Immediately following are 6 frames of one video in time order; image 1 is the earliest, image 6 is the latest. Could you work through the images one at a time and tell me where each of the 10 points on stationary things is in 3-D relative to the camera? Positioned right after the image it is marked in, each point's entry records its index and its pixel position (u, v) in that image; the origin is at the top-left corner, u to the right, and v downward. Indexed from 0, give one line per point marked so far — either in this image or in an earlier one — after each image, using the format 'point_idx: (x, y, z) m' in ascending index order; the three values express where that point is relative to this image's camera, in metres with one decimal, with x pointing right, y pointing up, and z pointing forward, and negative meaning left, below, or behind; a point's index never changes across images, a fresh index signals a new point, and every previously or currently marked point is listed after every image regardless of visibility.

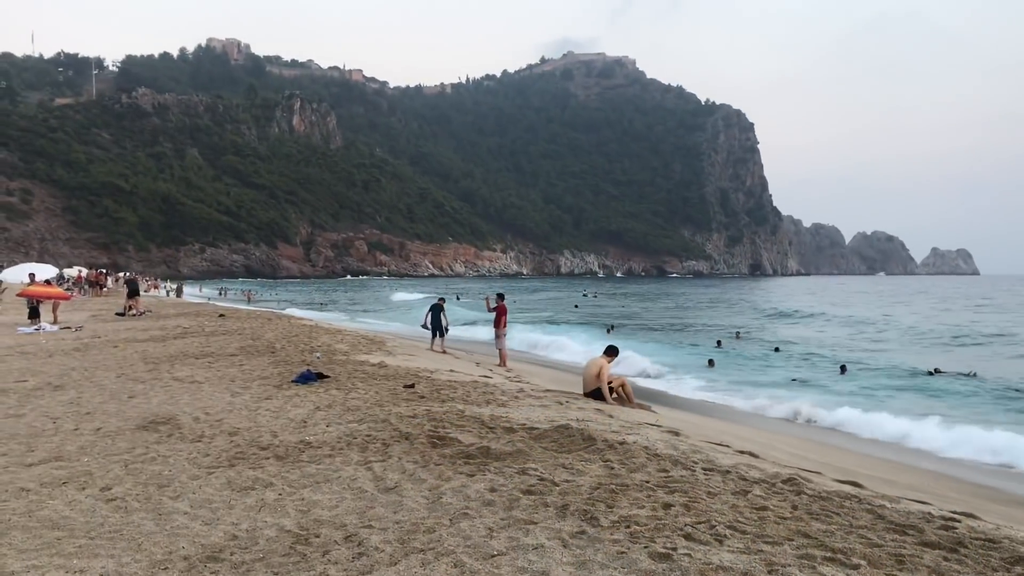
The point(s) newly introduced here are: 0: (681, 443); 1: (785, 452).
0: (+1.1, -1.0, +6.6) m
1: (+2.2, -1.3, +7.6) m
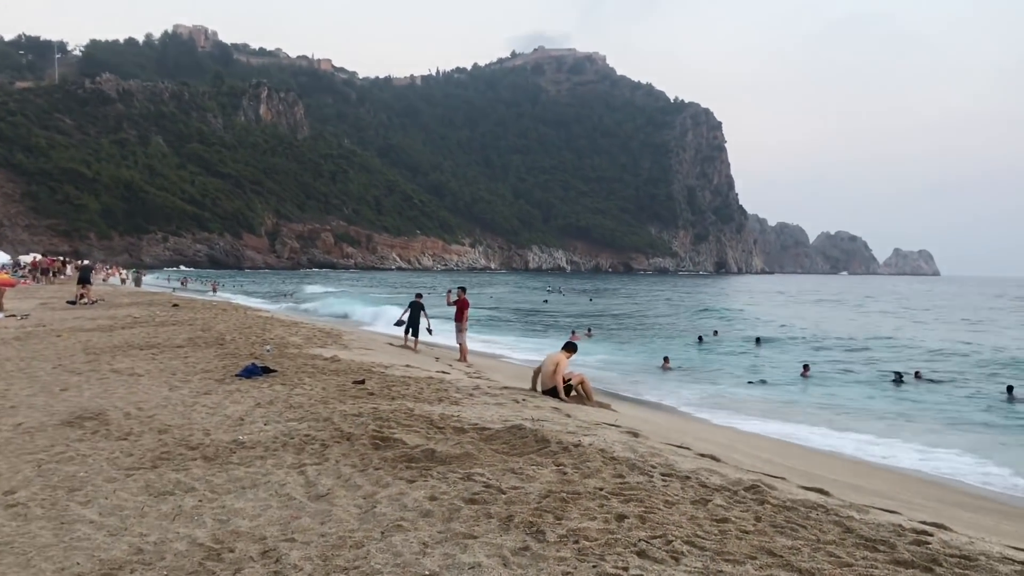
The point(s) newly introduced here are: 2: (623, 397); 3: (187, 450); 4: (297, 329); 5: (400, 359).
0: (+0.8, -1.0, +6.2) m
1: (+1.8, -1.3, +7.3) m
2: (+1.5, -1.4, +12.8) m
3: (-1.8, -0.9, +5.5) m
4: (-3.5, -0.7, +15.8) m
5: (-1.5, -1.0, +13.0) m
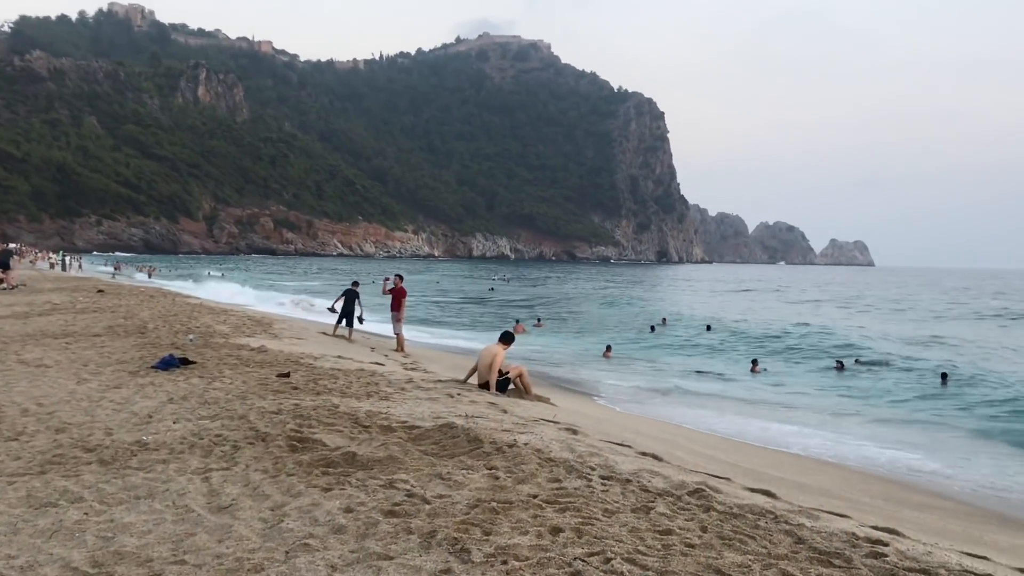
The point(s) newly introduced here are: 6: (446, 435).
0: (+0.4, -0.9, +5.9) m
1: (+1.3, -1.2, +7.0) m
2: (+0.7, -1.3, +12.5) m
3: (-2.2, -0.8, +5.0) m
4: (-4.5, -0.5, +15.2) m
5: (-2.3, -0.8, +12.5) m
6: (-0.4, -0.8, +5.5) m
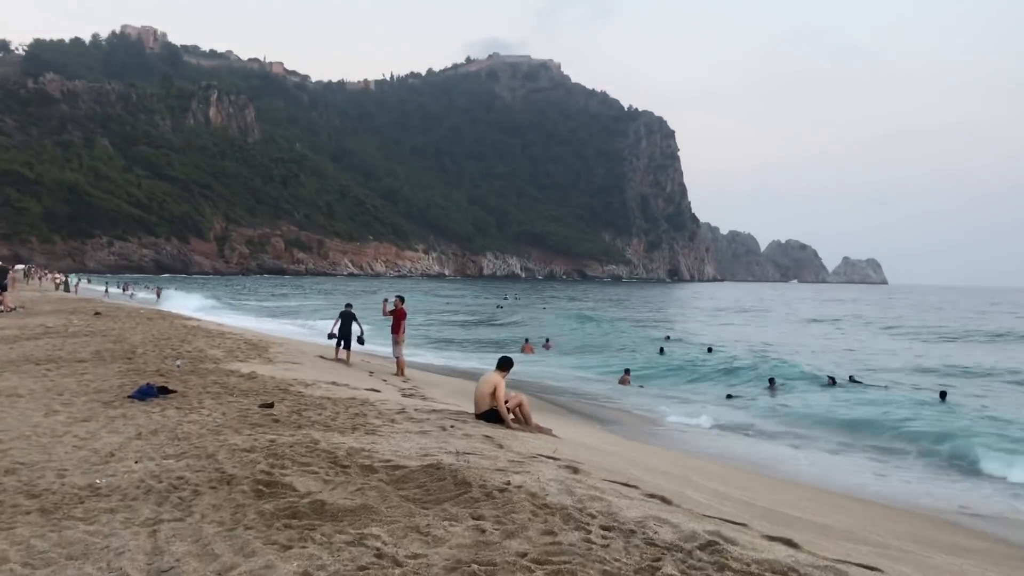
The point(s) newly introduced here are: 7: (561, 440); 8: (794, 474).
0: (+0.4, -1.1, +5.4) m
1: (+1.3, -1.3, +6.4) m
2: (+0.7, -1.5, +11.9) m
3: (-2.2, -1.0, +4.5) m
4: (-4.4, -0.8, +14.7) m
5: (-2.2, -1.1, +12.0) m
6: (-0.4, -1.0, +5.0) m
7: (+0.4, -1.2, +7.5) m
8: (+2.5, -1.6, +8.5) m
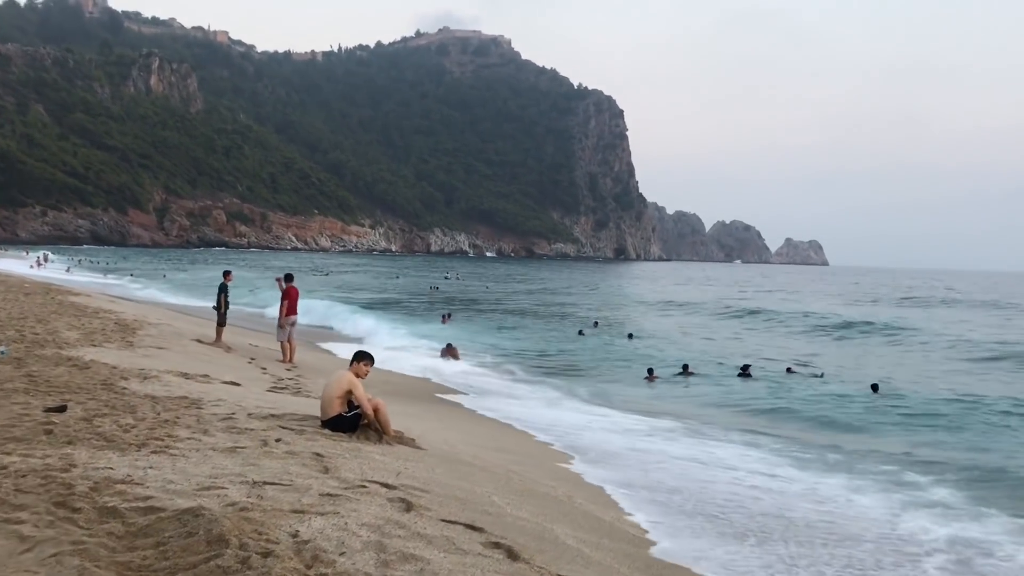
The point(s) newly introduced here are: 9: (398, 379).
0: (-0.5, -1.0, +4.1) m
1: (+0.4, -1.3, +5.2) m
2: (-0.5, -1.3, +10.6) m
3: (-3.0, -0.9, +3.0) m
4: (-5.7, -0.4, +13.1) m
5: (-3.4, -0.8, +10.5) m
6: (-1.2, -0.9, +3.6) m
7: (-0.6, -1.0, +6.2) m
8: (+1.5, -1.5, +7.3) m
9: (-1.4, -1.2, +12.3) m
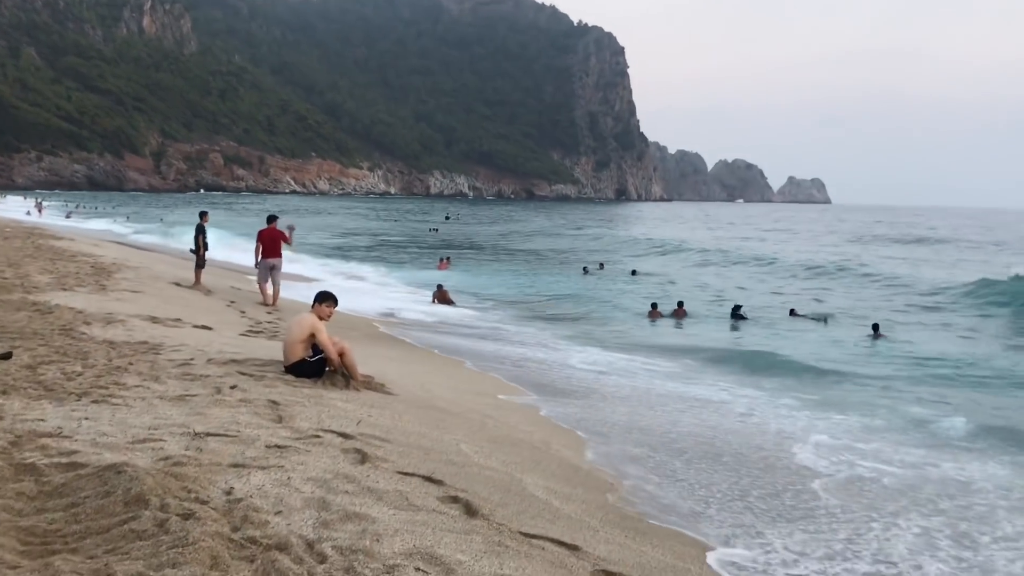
0: (-0.6, -0.8, +3.7) m
1: (+0.3, -0.9, +4.9) m
2: (-0.6, -0.7, +10.3) m
3: (-3.2, -0.7, +2.7) m
4: (-5.9, +0.3, +12.8) m
5: (-3.6, -0.2, +10.2) m
6: (-1.4, -0.7, +3.3) m
7: (-0.7, -0.7, +5.8) m
8: (+1.3, -1.0, +7.0) m
9: (-1.6, -0.4, +12.0) m
